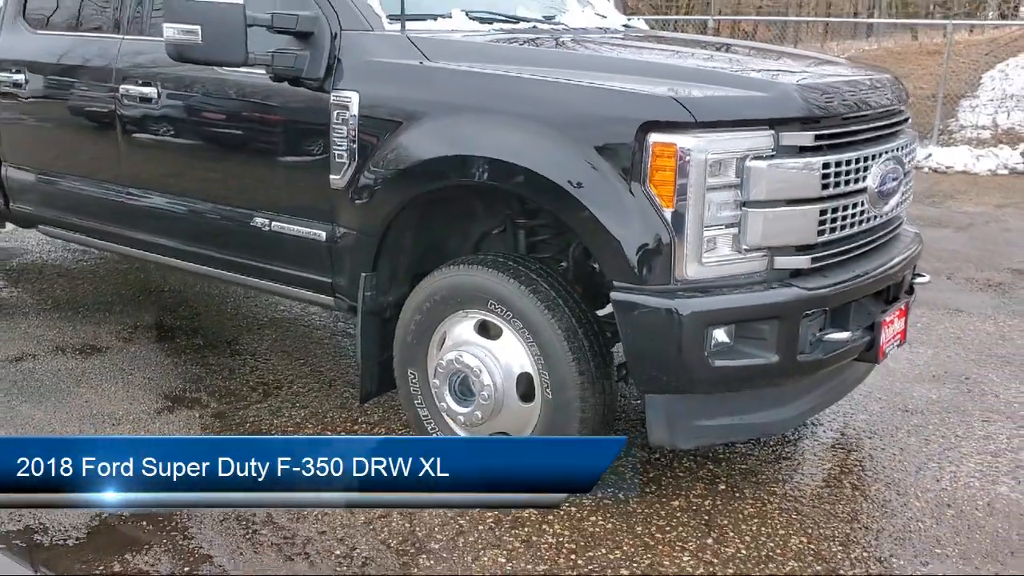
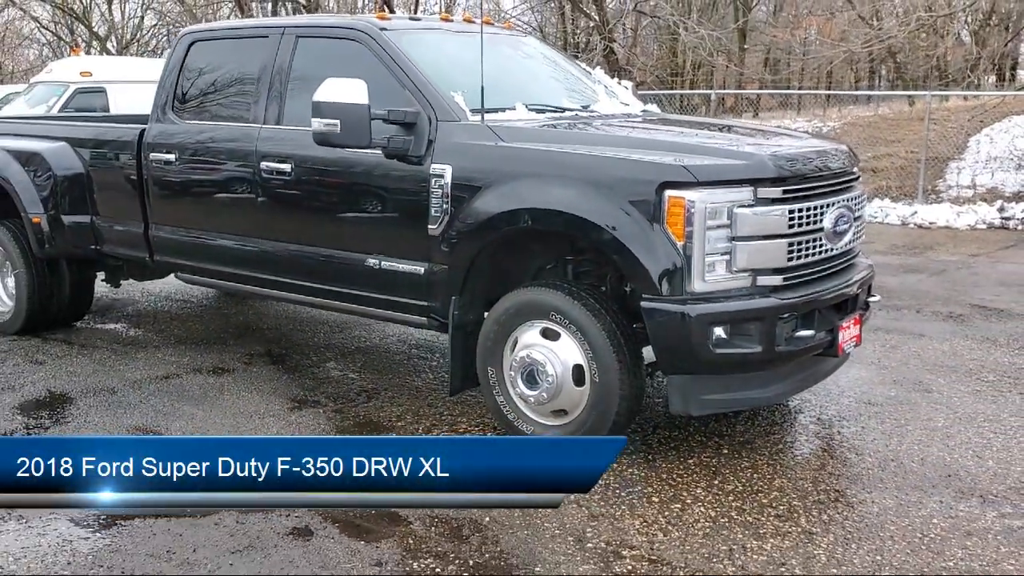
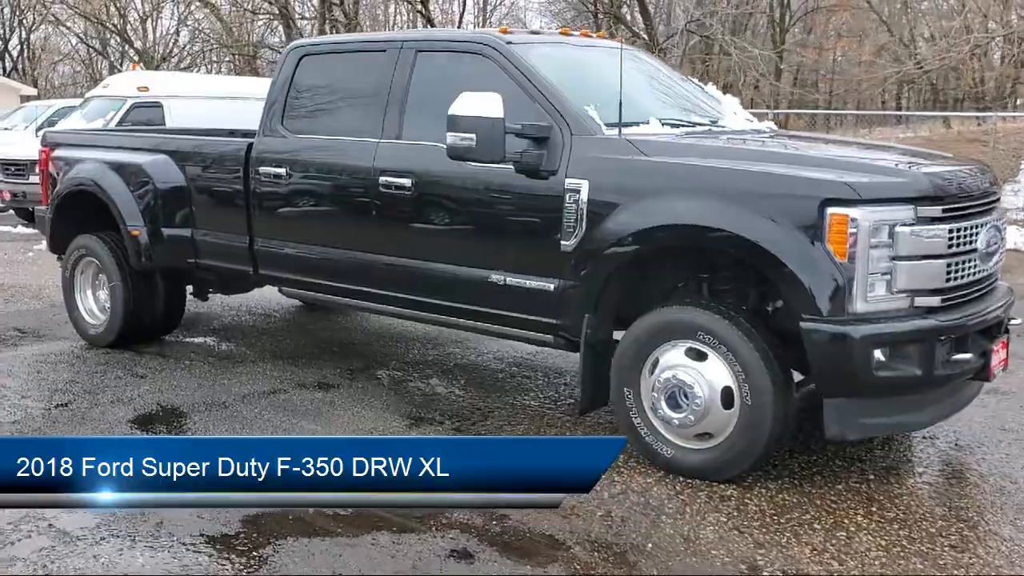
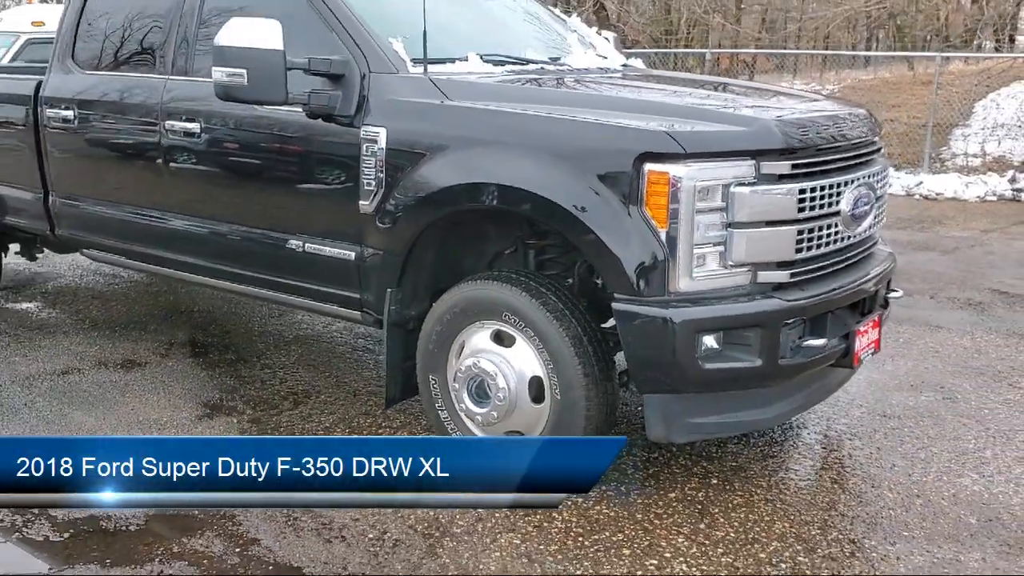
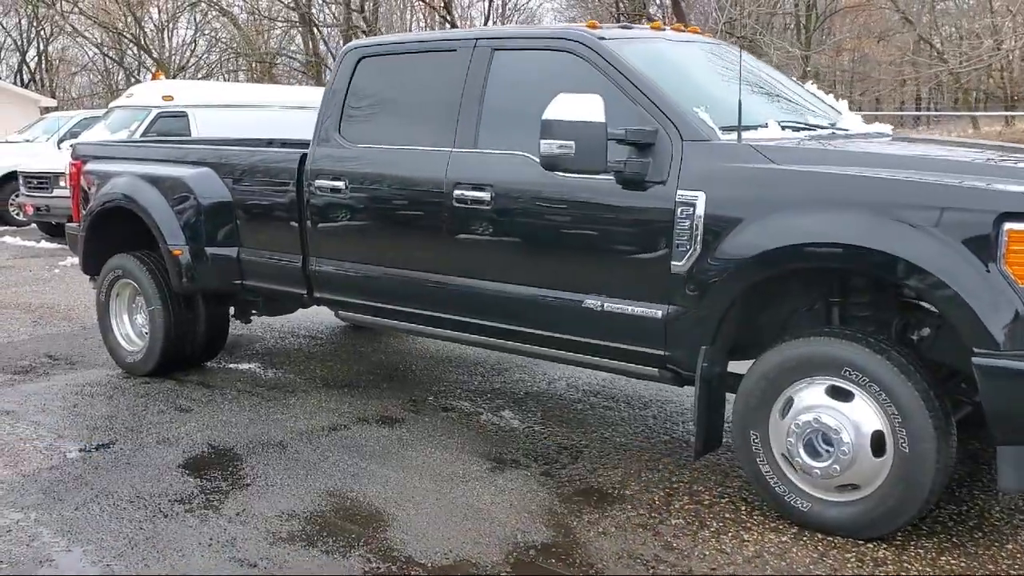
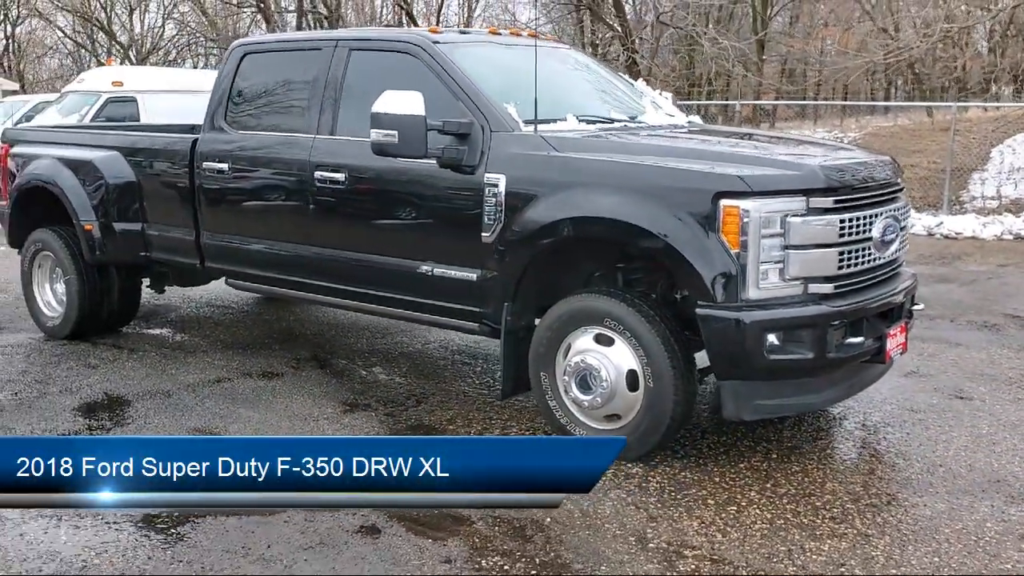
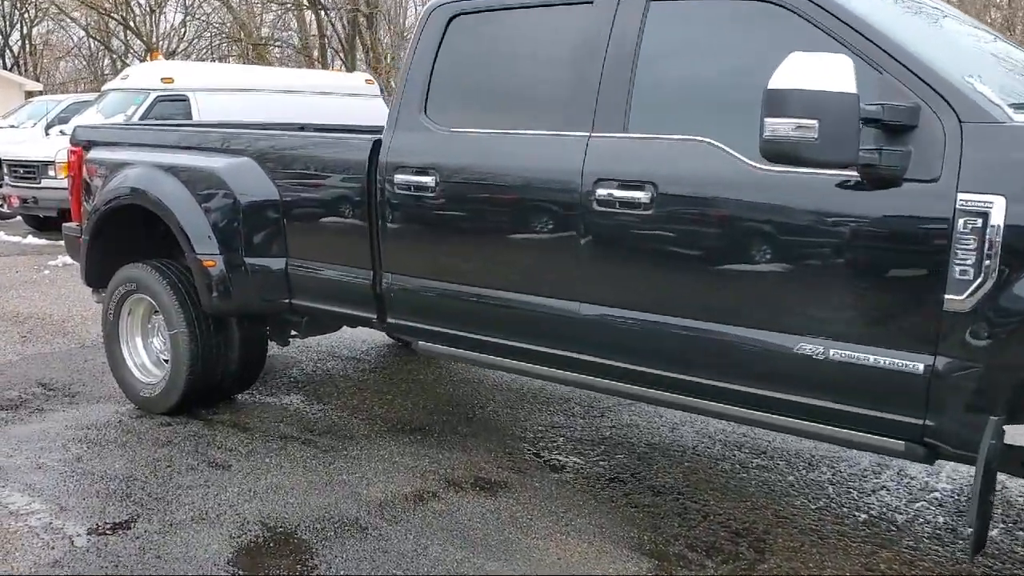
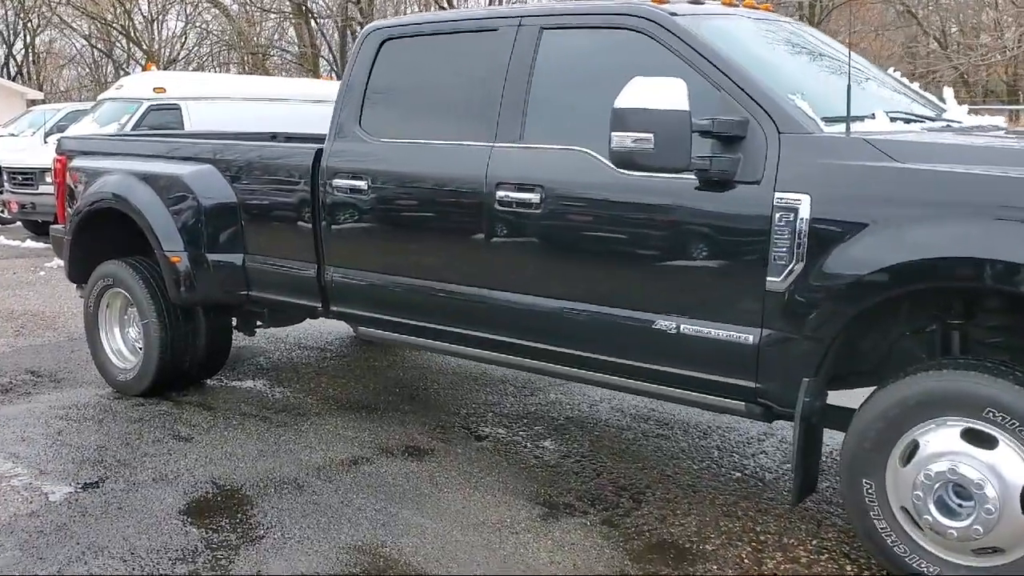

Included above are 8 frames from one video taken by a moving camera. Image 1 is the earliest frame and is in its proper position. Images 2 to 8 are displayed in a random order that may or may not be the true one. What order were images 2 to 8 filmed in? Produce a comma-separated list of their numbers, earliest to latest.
4, 2, 6, 3, 5, 8, 7
